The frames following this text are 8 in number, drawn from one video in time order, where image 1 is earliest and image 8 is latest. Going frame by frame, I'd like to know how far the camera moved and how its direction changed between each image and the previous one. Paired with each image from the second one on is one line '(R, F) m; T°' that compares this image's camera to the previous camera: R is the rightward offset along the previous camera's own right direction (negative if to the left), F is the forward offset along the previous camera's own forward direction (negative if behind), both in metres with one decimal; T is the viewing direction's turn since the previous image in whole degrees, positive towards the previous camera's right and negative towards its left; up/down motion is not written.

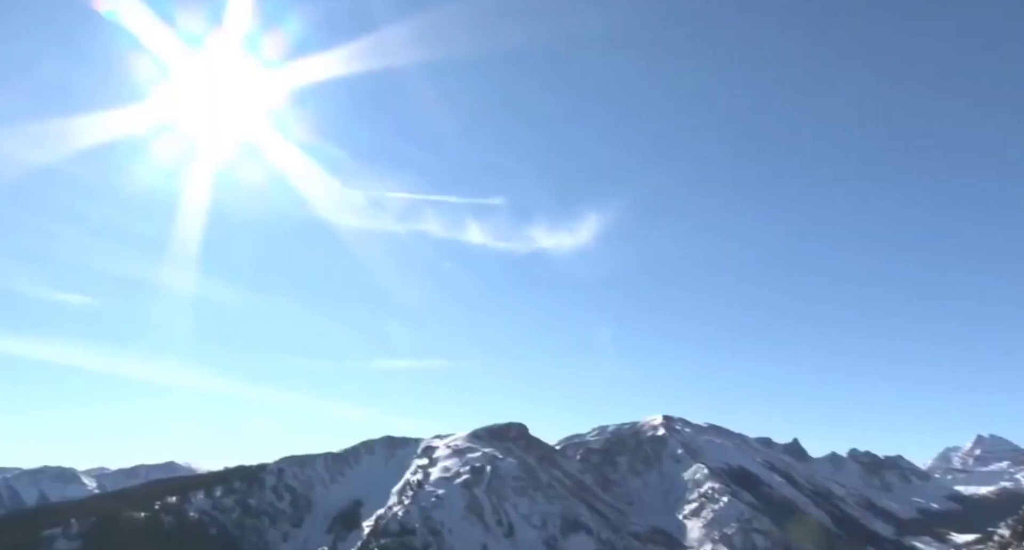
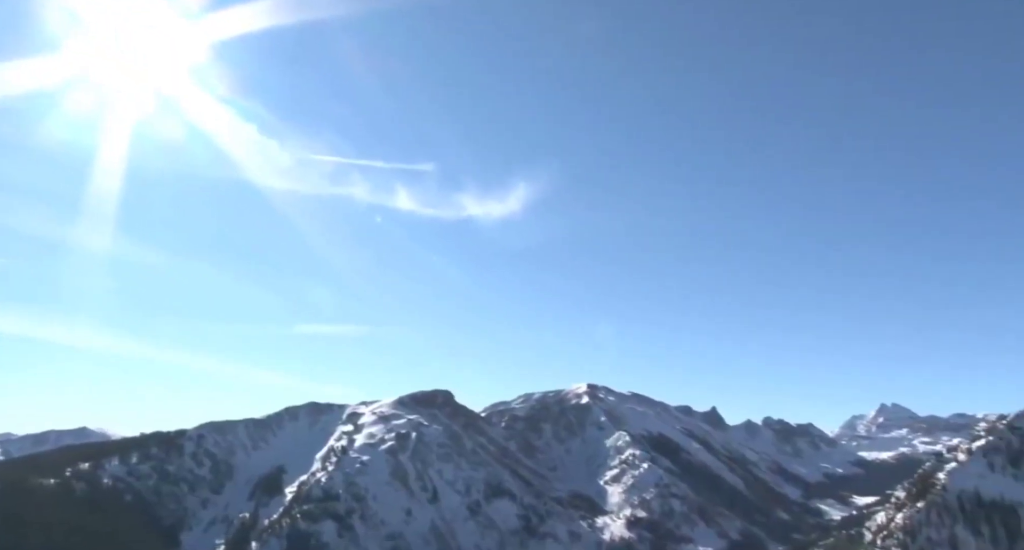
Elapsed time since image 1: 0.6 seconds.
(+2.4, -2.4) m; +4°
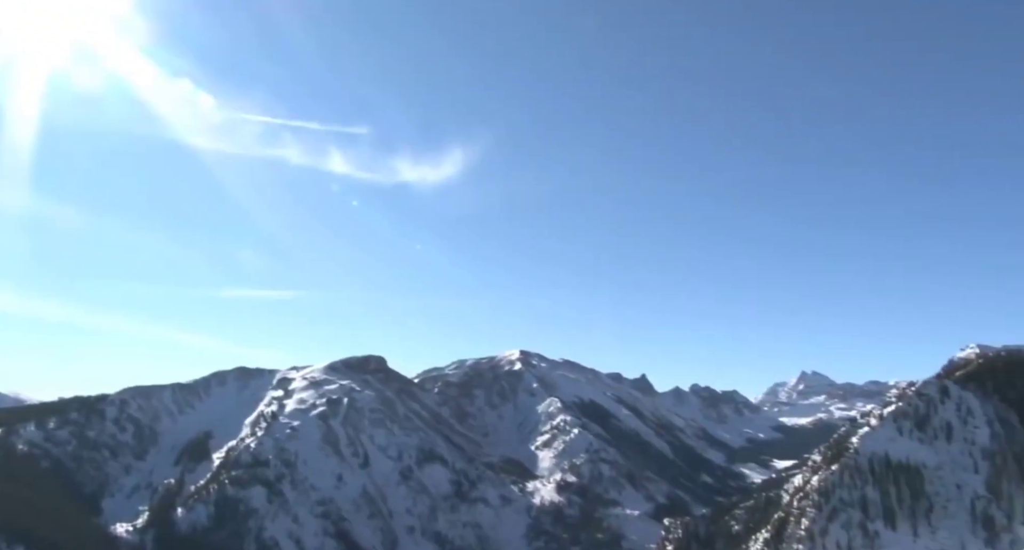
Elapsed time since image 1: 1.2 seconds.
(+2.2, -1.0) m; +4°
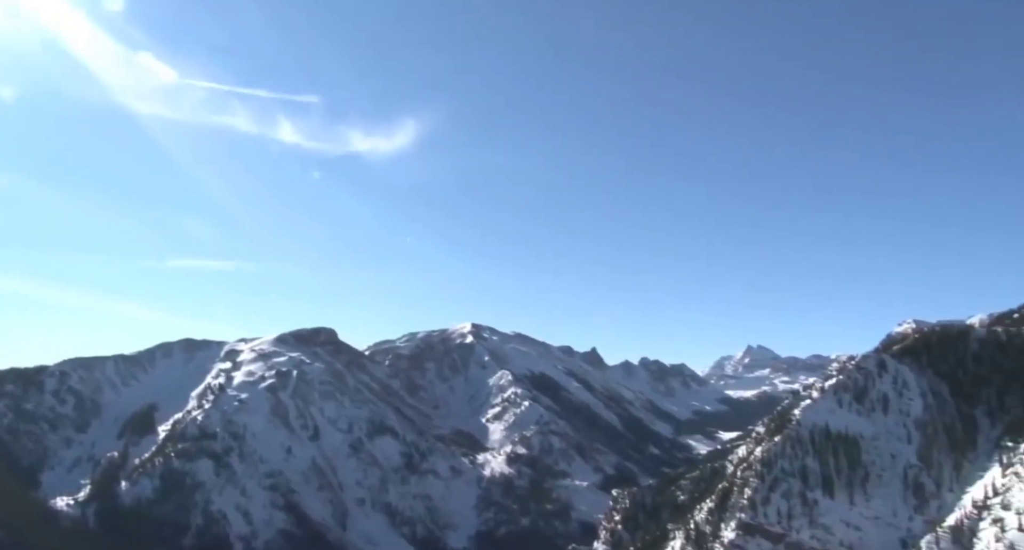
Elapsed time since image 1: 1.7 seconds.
(+0.9, -0.2) m; +3°
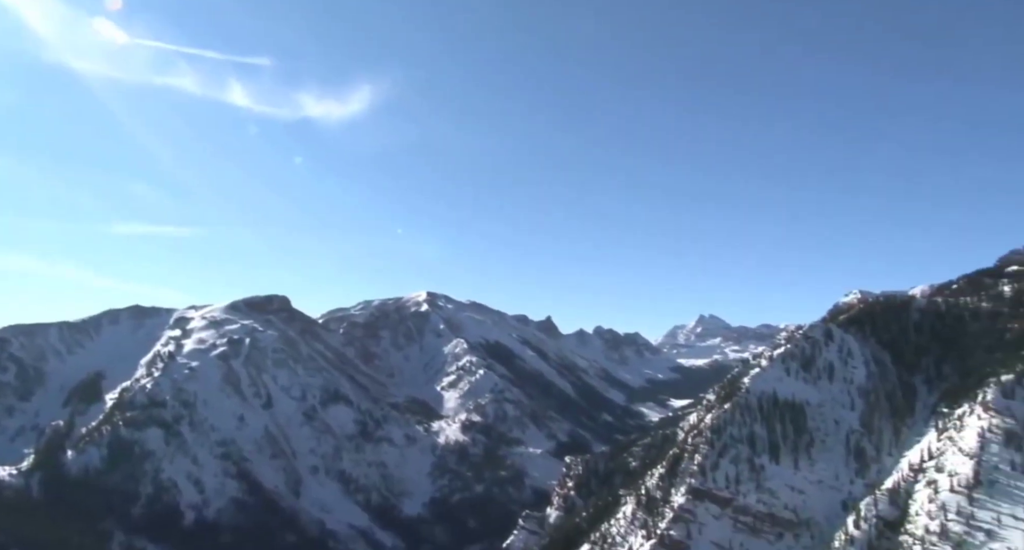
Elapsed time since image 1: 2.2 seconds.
(+0.7, +0.2) m; +3°
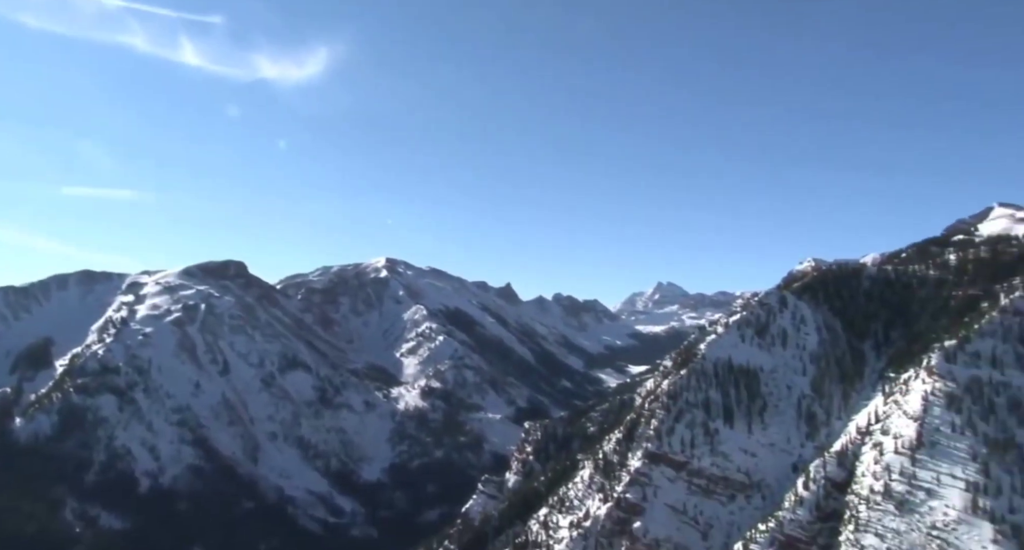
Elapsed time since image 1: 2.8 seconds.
(+0.5, +0.3) m; +2°
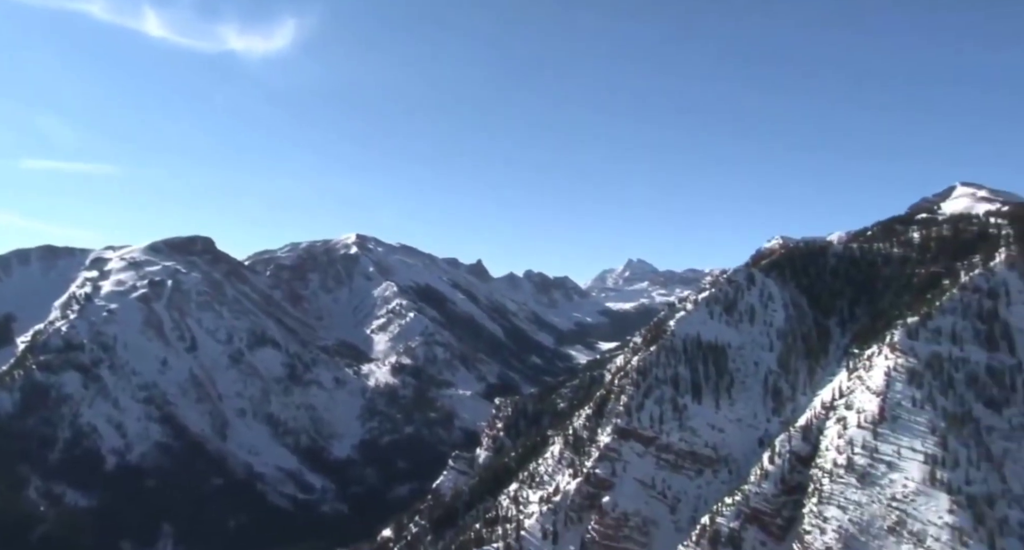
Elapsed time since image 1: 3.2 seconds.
(+0.1, +0.1) m; +2°
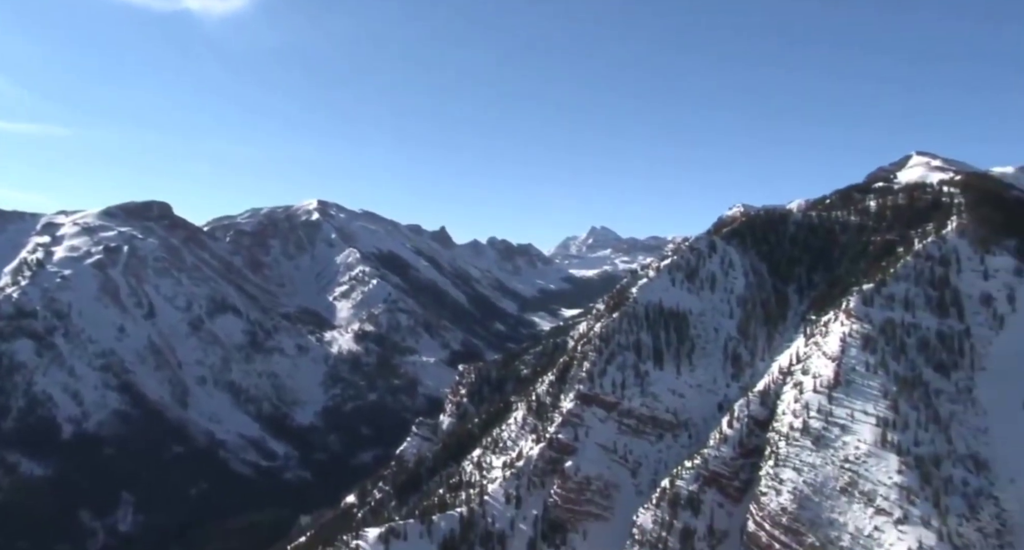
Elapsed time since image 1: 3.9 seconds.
(0.0, -0.3) m; +2°
